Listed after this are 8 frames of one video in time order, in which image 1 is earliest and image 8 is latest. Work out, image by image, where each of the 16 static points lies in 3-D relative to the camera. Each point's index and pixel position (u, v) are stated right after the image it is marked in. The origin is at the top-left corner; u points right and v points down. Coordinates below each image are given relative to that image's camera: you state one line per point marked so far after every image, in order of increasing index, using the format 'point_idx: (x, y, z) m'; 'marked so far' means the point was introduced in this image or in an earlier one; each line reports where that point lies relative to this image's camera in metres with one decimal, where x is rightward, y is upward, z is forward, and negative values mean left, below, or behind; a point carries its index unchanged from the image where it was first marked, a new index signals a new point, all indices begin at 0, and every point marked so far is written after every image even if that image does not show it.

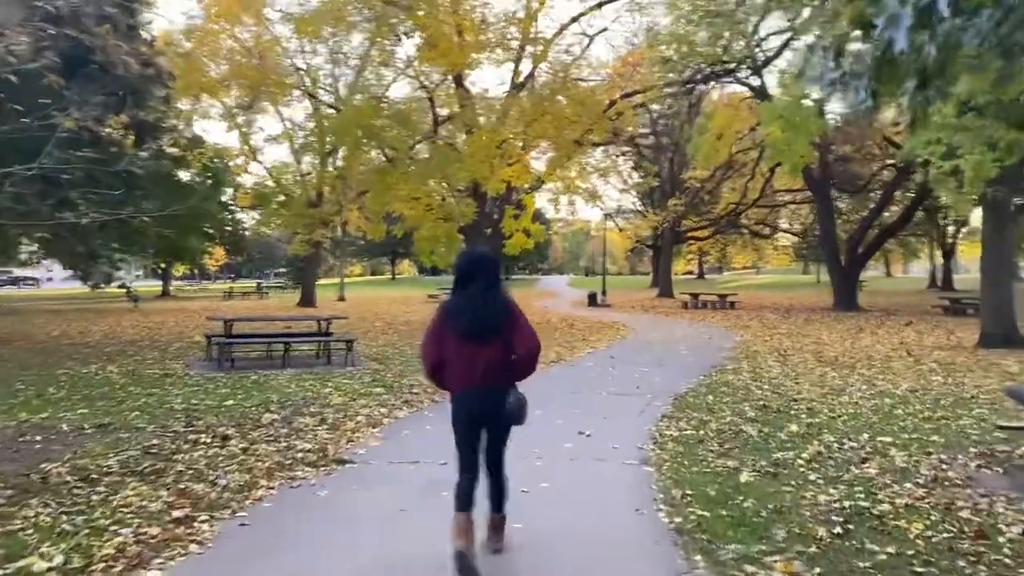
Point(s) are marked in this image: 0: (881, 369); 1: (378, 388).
0: (+5.5, -1.2, +13.0) m
1: (-1.6, -1.2, +10.2) m
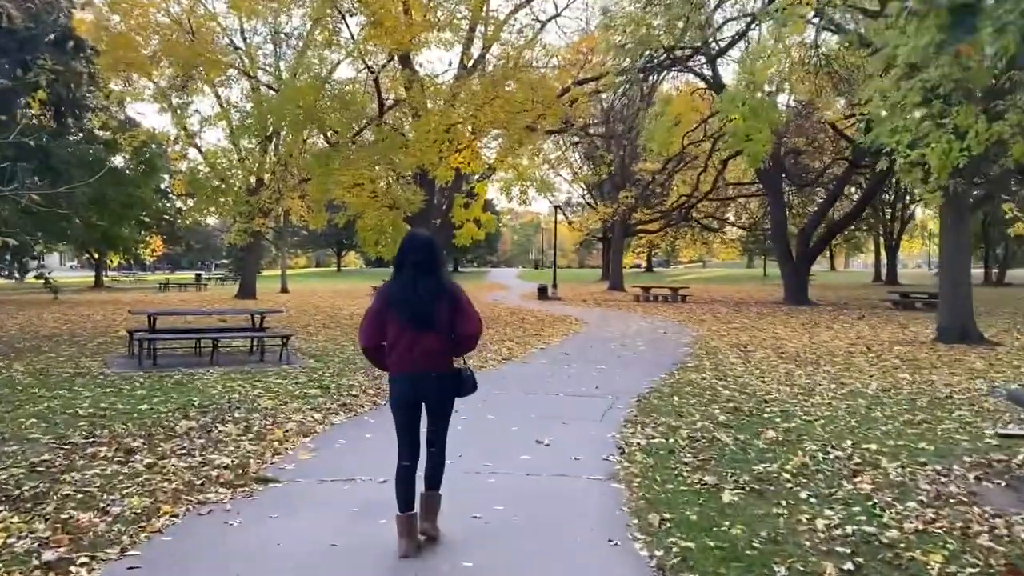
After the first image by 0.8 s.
0: (+4.8, -1.1, +12.5) m
1: (-2.1, -1.1, +9.3) m
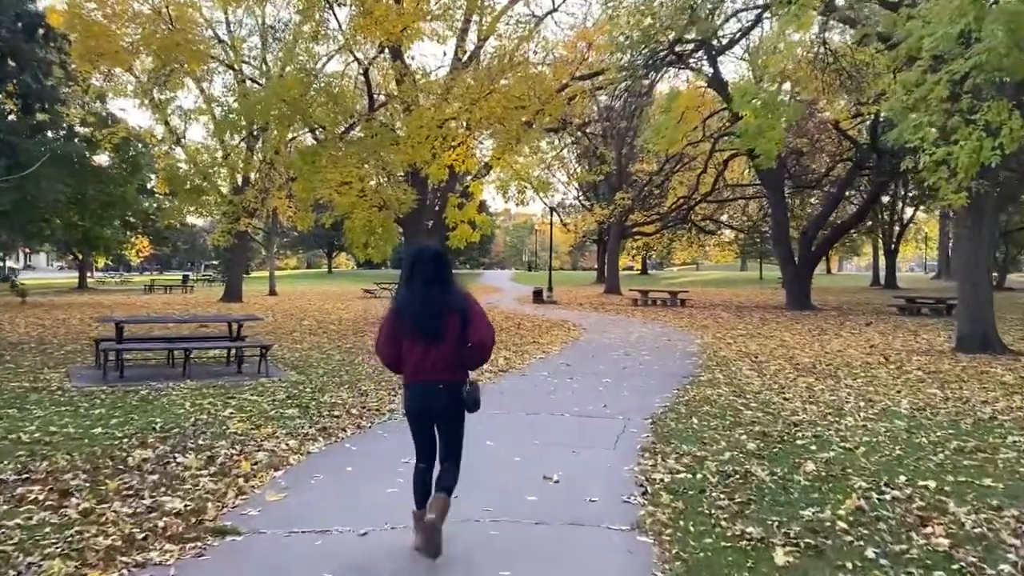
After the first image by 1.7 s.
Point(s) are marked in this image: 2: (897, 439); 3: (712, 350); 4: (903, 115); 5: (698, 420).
0: (+4.8, -1.2, +11.6) m
1: (-2.1, -1.2, +8.4) m
2: (+3.3, -1.3, +7.4) m
3: (+3.5, -1.1, +15.4) m
4: (+5.7, +2.5, +12.5) m
5: (+1.7, -1.2, +8.0) m
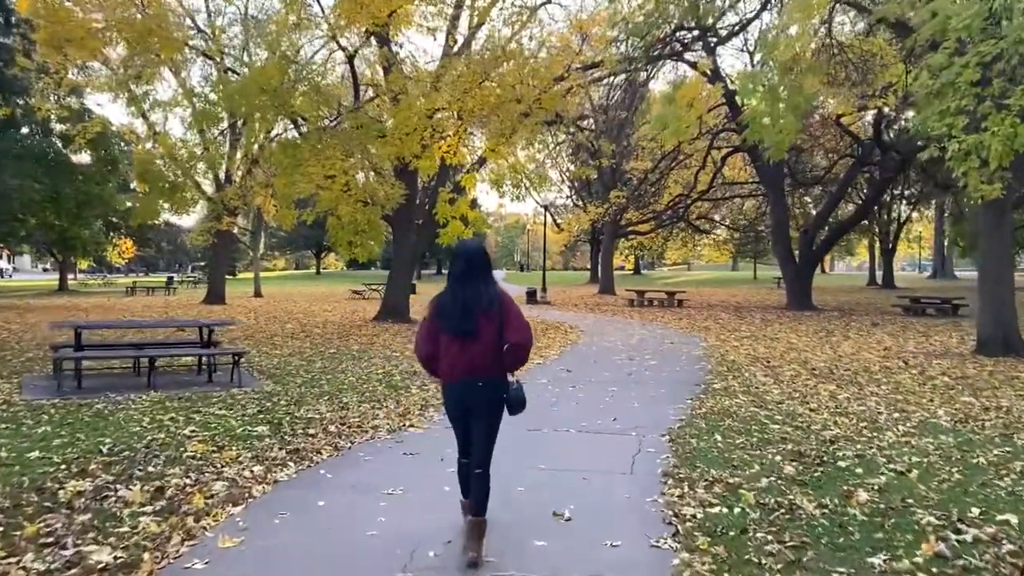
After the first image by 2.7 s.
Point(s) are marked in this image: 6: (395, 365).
0: (+4.7, -1.2, +10.7) m
1: (-2.1, -1.2, +7.4) m
2: (+3.3, -1.3, +6.5) m
3: (+3.5, -1.1, +14.5) m
4: (+5.6, +2.5, +11.7) m
5: (+1.7, -1.2, +7.1) m
6: (-1.6, -1.1, +11.9) m
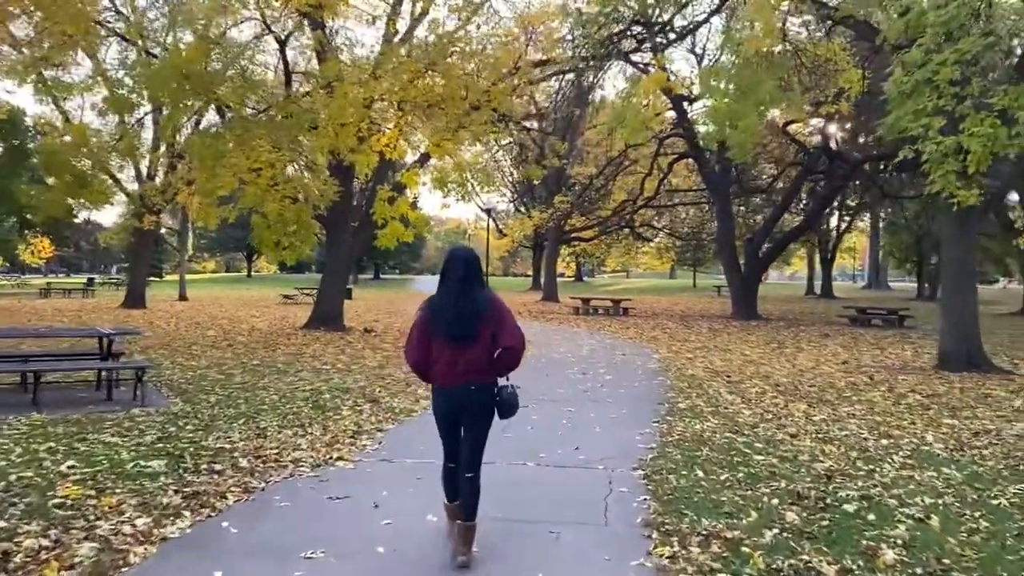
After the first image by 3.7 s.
0: (+4.1, -1.4, +10.0) m
1: (-2.5, -1.2, +6.2) m
2: (+3.0, -1.4, +5.6) m
3: (+2.6, -1.2, +13.6) m
4: (+4.9, +2.4, +11.0) m
5: (+1.3, -1.3, +6.1) m
6: (-2.3, -1.2, +10.7) m
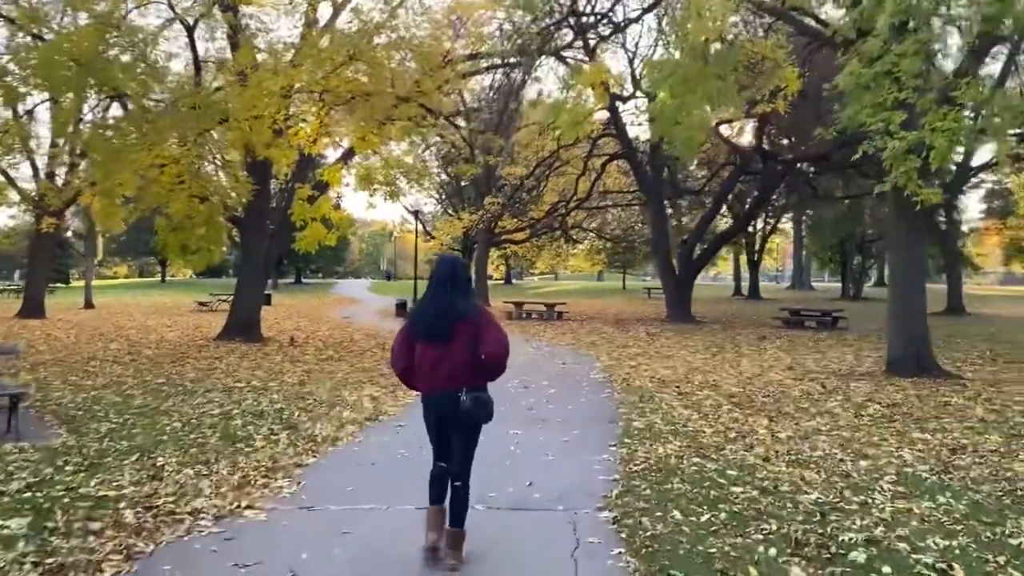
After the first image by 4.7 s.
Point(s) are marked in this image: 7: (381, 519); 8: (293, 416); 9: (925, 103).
0: (+3.4, -1.4, +9.3) m
1: (-2.8, -1.3, +5.0) m
2: (+2.7, -1.4, +4.9) m
3: (+1.6, -1.3, +12.9) m
4: (+4.2, +2.3, +10.4) m
5: (+1.0, -1.4, +5.3) m
6: (-3.0, -1.3, +9.5) m
7: (-0.8, -1.3, +5.3) m
8: (-2.2, -1.3, +8.7) m
9: (+4.6, +2.0, +9.6) m
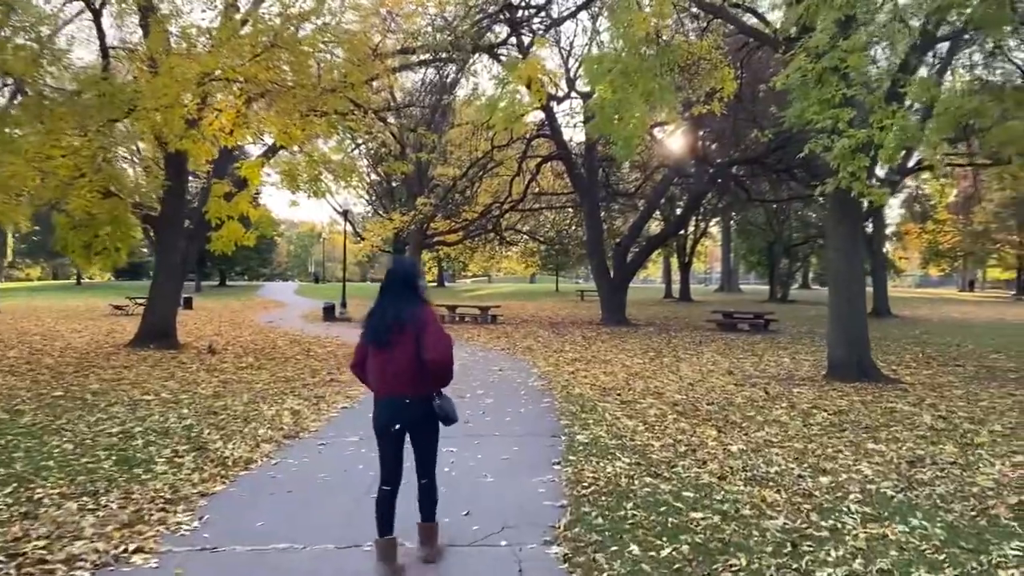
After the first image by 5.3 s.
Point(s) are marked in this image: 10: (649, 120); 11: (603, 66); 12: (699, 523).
0: (+2.7, -1.5, +8.9) m
1: (-3.1, -1.4, +4.1) m
2: (+2.3, -1.4, +4.4) m
3: (+0.6, -1.4, +12.3) m
4: (+3.4, +2.3, +10.1) m
5: (+0.7, -1.4, +4.7) m
6: (-3.7, -1.3, +8.6) m
7: (-1.1, -1.4, +4.6) m
8: (-2.8, -1.3, +7.8) m
9: (+3.9, +2.0, +9.3) m
10: (+2.0, +2.4, +12.4) m
11: (+1.3, +3.1, +12.0) m
12: (+1.1, -1.4, +5.2) m
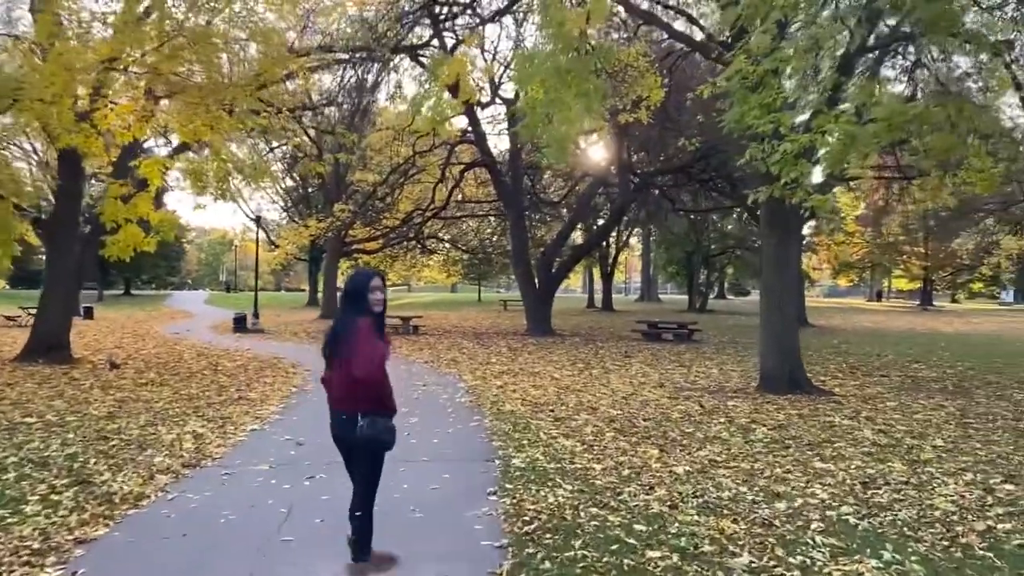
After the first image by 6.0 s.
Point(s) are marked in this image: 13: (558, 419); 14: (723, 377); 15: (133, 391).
0: (+2.0, -1.6, +8.5) m
1: (-3.4, -1.4, +3.1) m
2: (+2.1, -1.5, +4.0) m
3: (-0.4, -1.5, +11.6) m
4: (+2.6, +2.2, +9.7) m
5: (+0.4, -1.5, +4.0) m
6: (-4.3, -1.4, +7.5) m
7: (-1.4, -1.4, +3.8) m
8: (-3.4, -1.4, +6.9) m
9: (+3.2, +1.9, +9.0) m
10: (+1.0, +2.3, +11.9) m
11: (+0.3, +3.0, +11.4) m
12: (+0.8, -1.5, +4.6) m
13: (+0.5, -1.5, +9.9) m
14: (+3.8, -1.6, +15.8) m
15: (-5.3, -1.5, +12.2) m
